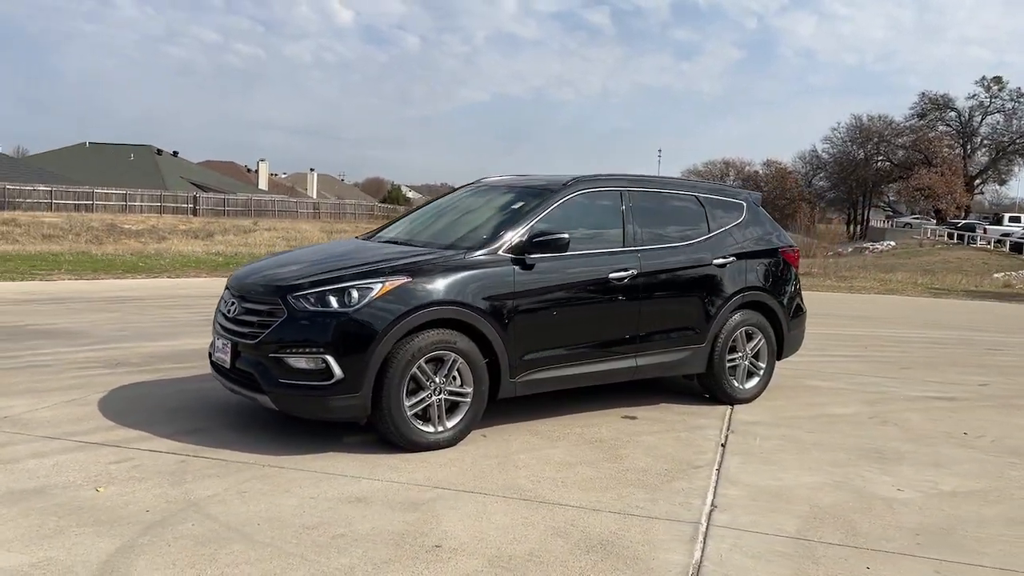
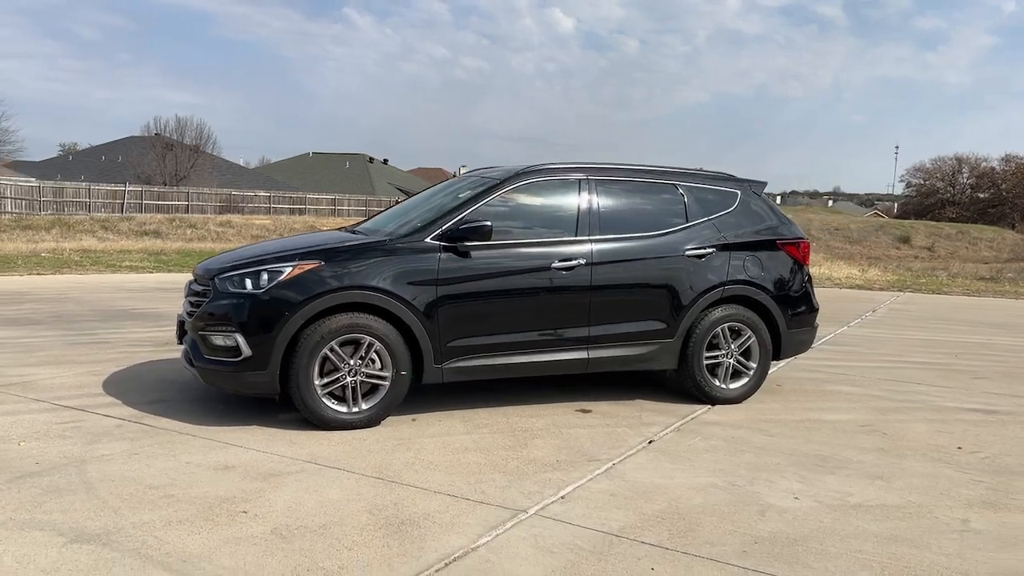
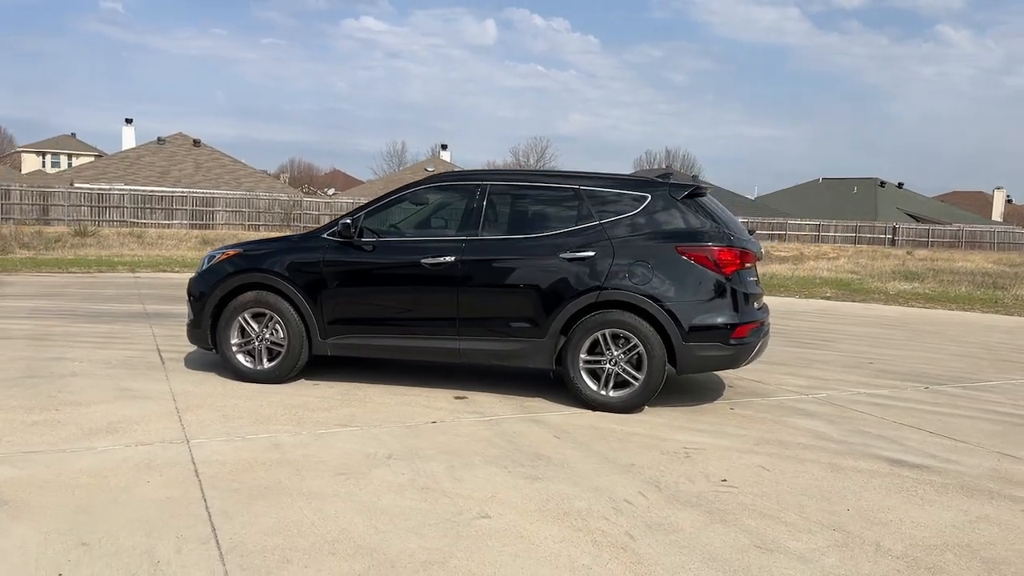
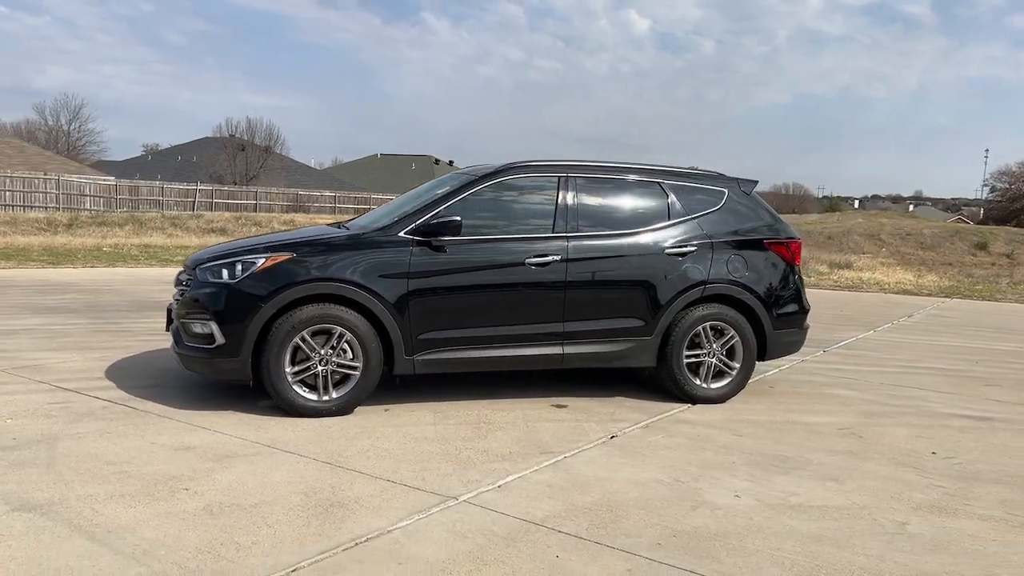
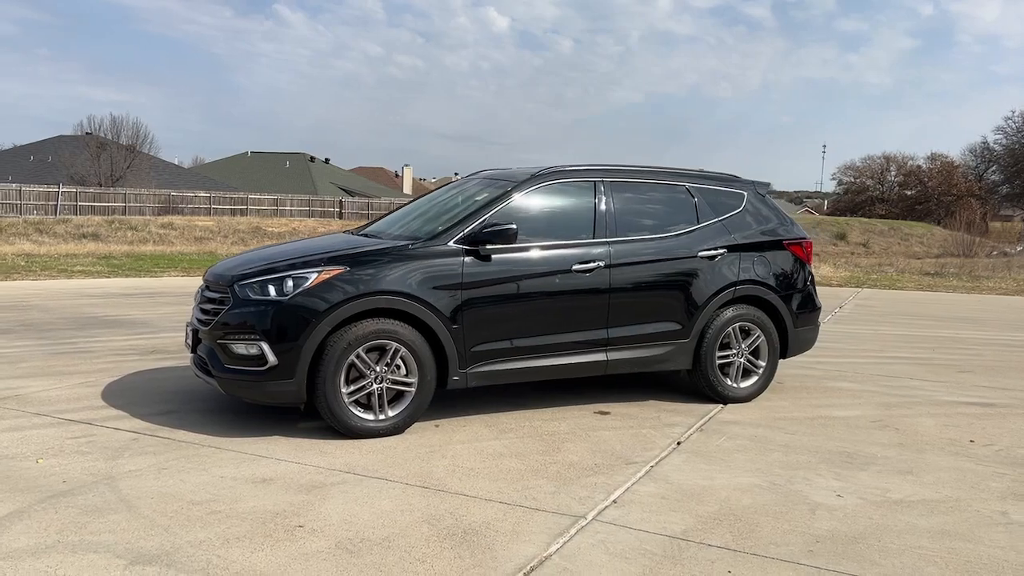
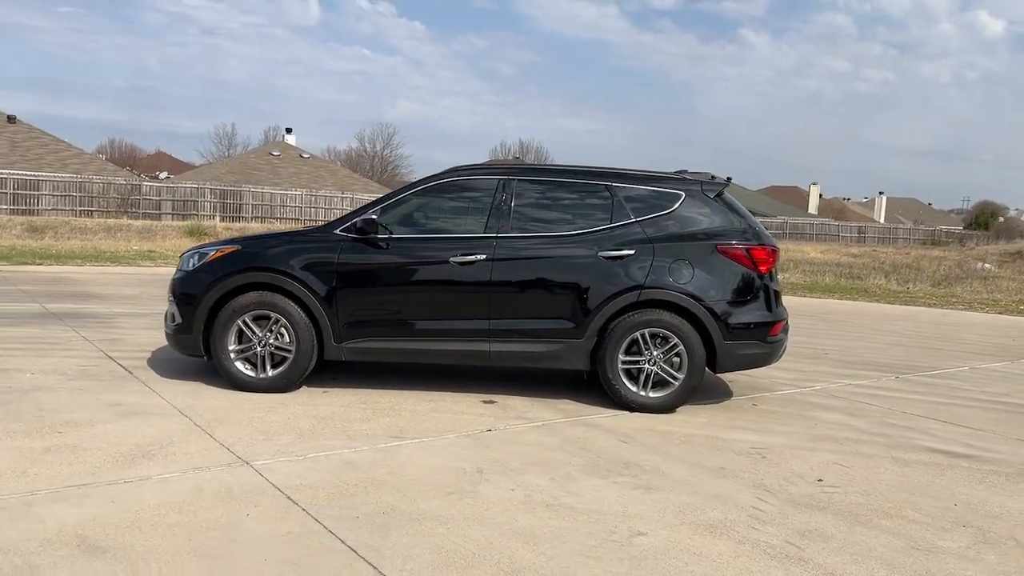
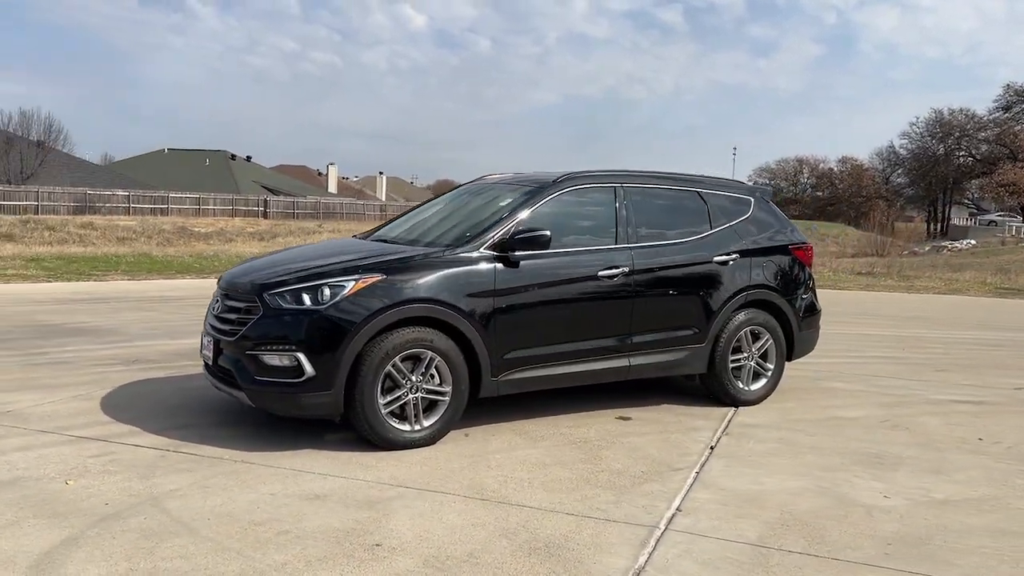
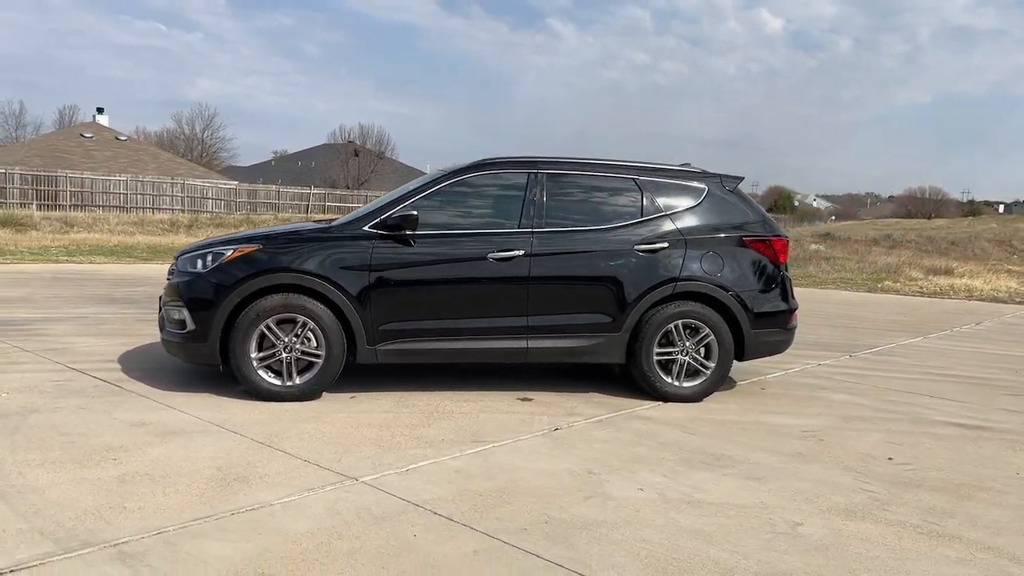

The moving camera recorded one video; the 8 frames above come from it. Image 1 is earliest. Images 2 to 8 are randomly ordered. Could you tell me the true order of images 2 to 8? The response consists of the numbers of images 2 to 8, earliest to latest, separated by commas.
7, 5, 2, 4, 8, 6, 3
